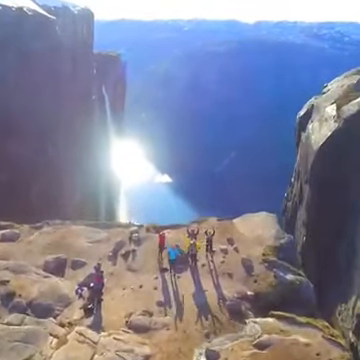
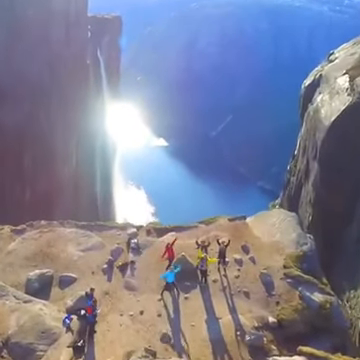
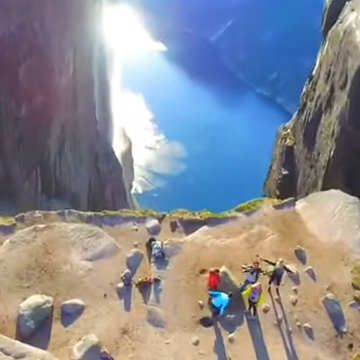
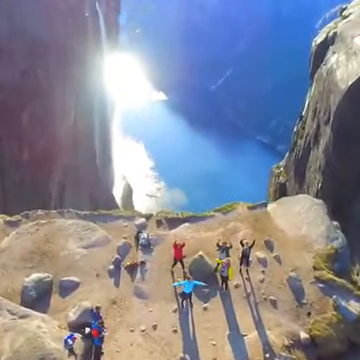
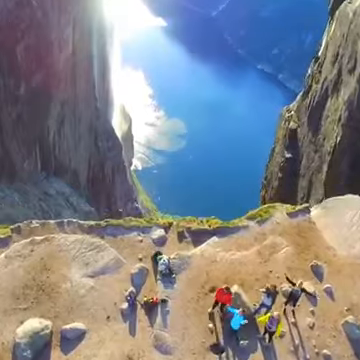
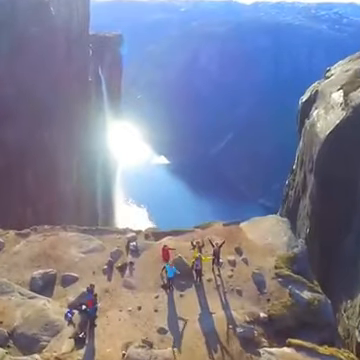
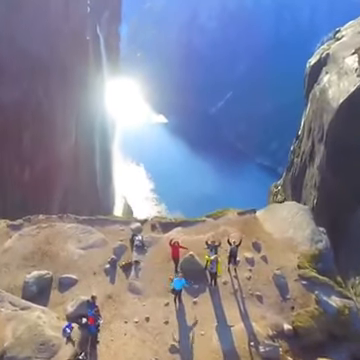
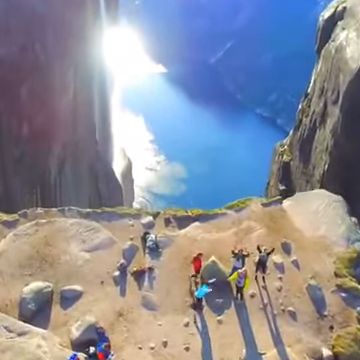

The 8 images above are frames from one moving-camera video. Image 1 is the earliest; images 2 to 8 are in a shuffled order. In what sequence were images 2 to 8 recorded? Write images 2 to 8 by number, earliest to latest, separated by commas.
6, 2, 7, 4, 8, 3, 5
